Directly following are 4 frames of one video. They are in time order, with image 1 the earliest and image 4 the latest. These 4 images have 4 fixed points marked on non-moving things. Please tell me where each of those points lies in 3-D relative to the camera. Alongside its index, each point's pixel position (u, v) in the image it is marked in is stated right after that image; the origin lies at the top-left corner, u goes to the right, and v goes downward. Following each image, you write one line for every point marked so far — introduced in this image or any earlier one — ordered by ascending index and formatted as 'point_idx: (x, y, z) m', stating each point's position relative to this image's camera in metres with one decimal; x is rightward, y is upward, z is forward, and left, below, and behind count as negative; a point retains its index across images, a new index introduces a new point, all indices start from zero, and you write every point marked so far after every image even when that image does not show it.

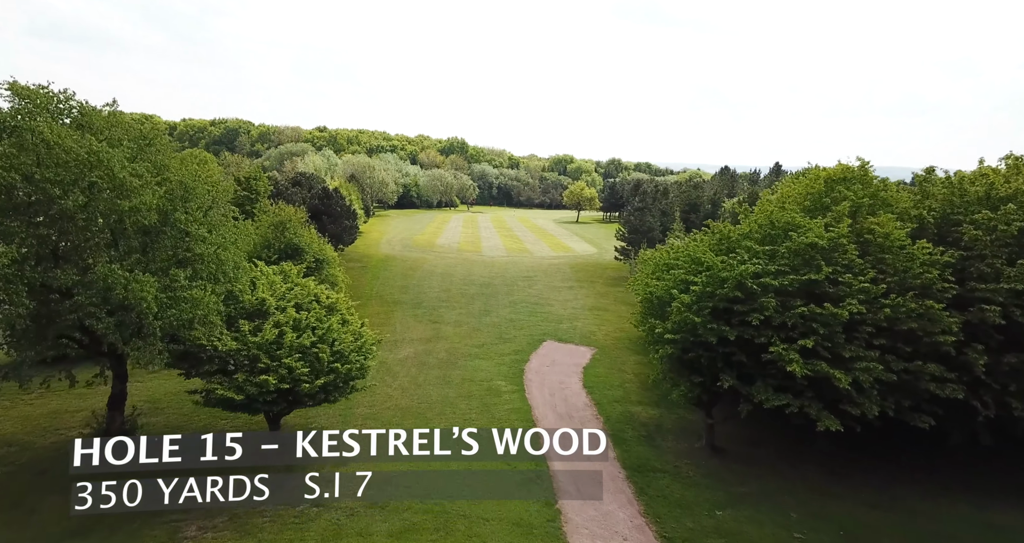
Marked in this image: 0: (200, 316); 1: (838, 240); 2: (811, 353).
0: (-8.5, -1.2, +16.0) m
1: (+8.9, +0.9, +16.2) m
2: (+7.7, -2.1, +15.4) m
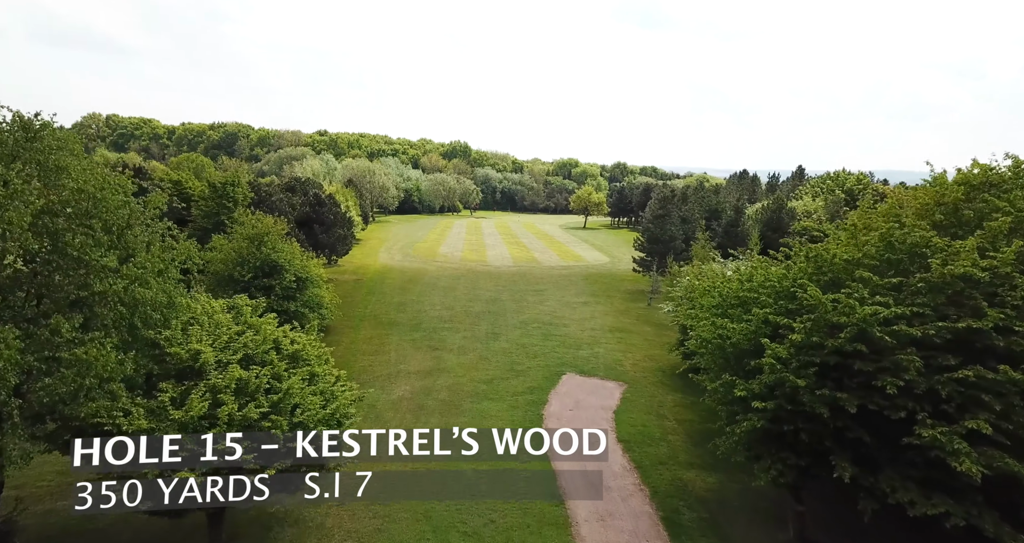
0: (-7.9, -2.1, +11.4) m
1: (+9.4, 0.0, +11.5) m
2: (+8.3, -3.0, +10.7) m
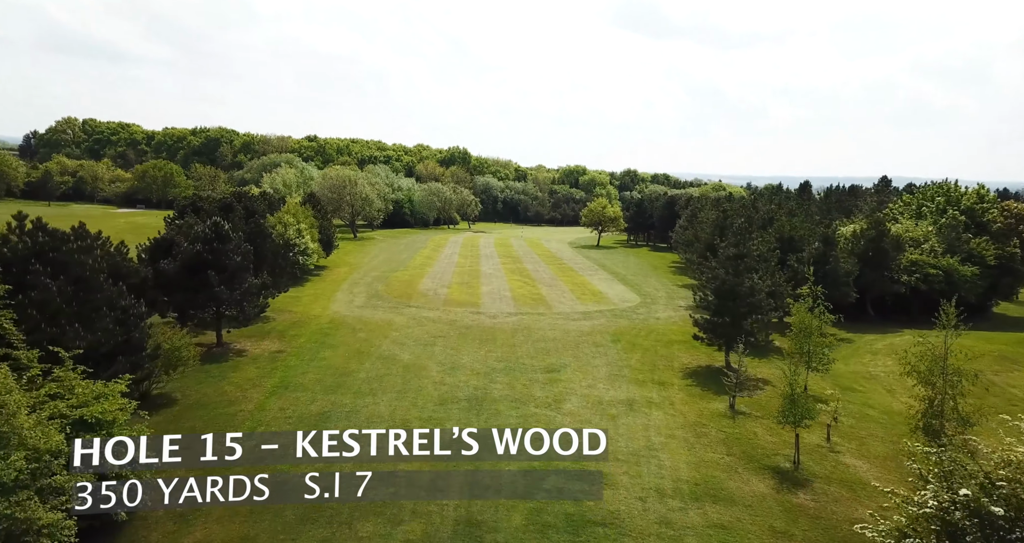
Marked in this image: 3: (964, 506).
0: (-8.2, -5.6, -6.4) m
1: (+9.1, -3.5, -6.3) m
2: (+8.0, -6.5, -7.2) m
3: (+8.9, -4.6, +11.9) m
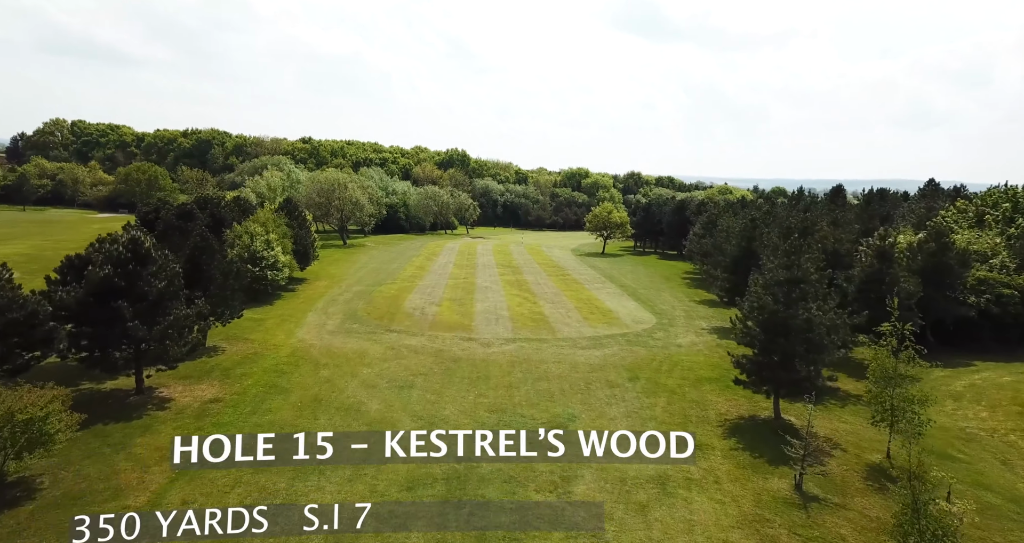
0: (-8.5, -6.7, -13.6) m
1: (+8.9, -4.6, -13.6) m
2: (+7.7, -7.6, -14.4) m
3: (+8.7, -5.8, +4.6) m
